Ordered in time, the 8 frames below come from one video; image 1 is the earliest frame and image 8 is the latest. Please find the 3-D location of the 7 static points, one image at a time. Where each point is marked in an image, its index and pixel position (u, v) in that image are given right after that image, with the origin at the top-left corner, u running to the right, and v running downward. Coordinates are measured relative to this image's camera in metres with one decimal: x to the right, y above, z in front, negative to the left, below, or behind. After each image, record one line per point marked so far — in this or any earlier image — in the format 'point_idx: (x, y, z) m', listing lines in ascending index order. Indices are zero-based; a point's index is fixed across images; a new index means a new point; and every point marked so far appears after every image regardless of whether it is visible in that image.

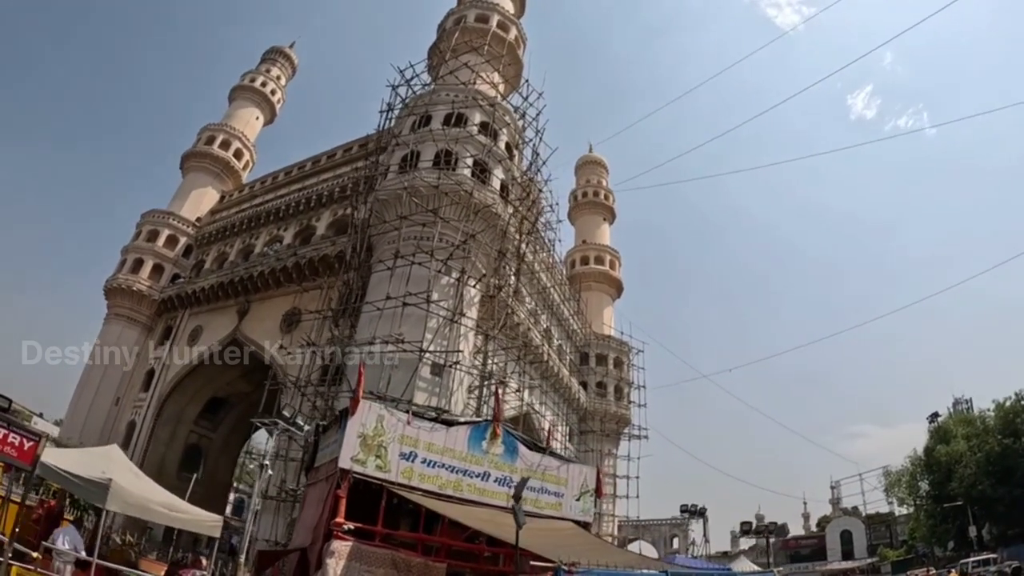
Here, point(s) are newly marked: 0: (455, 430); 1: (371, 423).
0: (-1.3, -3.1, +13.8) m
1: (-3.0, -2.8, +13.0) m
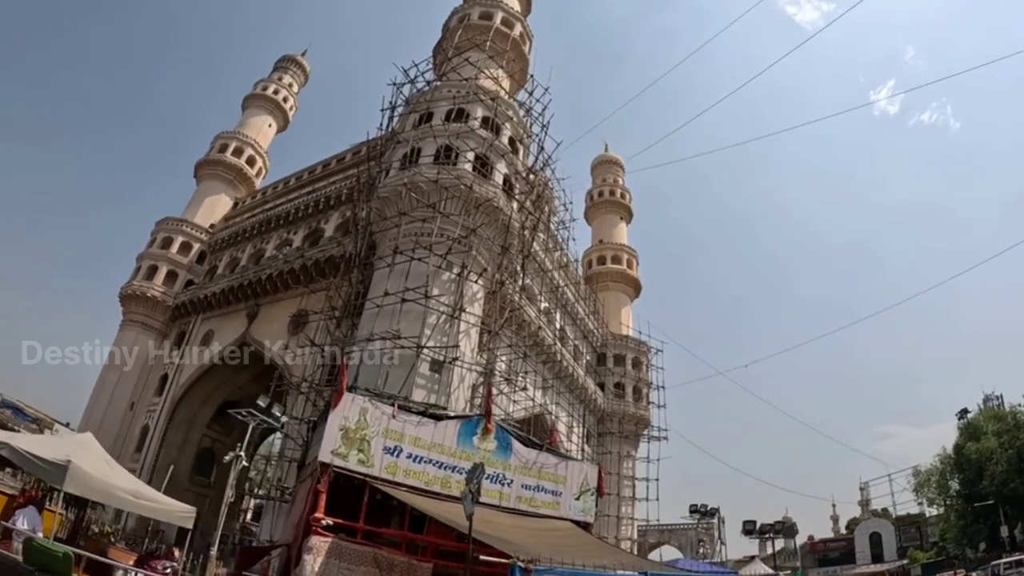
0: (-1.5, -2.9, +13.4) m
1: (-3.2, -2.6, +12.7) m
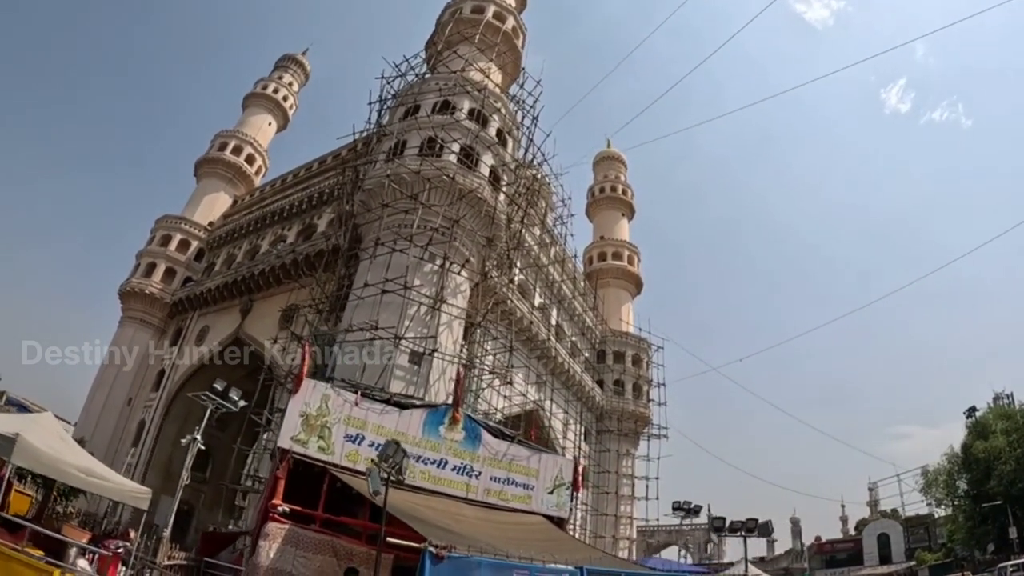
0: (-2.2, -2.6, +13.2) m
1: (-3.9, -2.3, +12.5) m
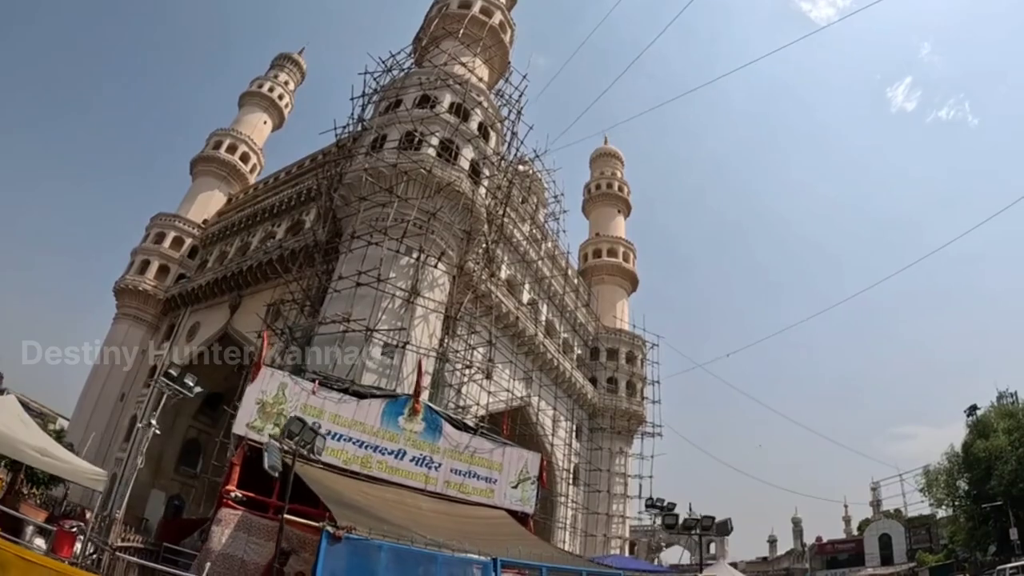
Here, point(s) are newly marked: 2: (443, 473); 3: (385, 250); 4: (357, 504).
0: (-3.0, -2.4, +13.2) m
1: (-4.8, -2.0, +12.5) m
2: (-1.5, -3.9, +13.3) m
3: (-3.9, +1.2, +20.0) m
4: (-2.7, -3.7, +10.6) m
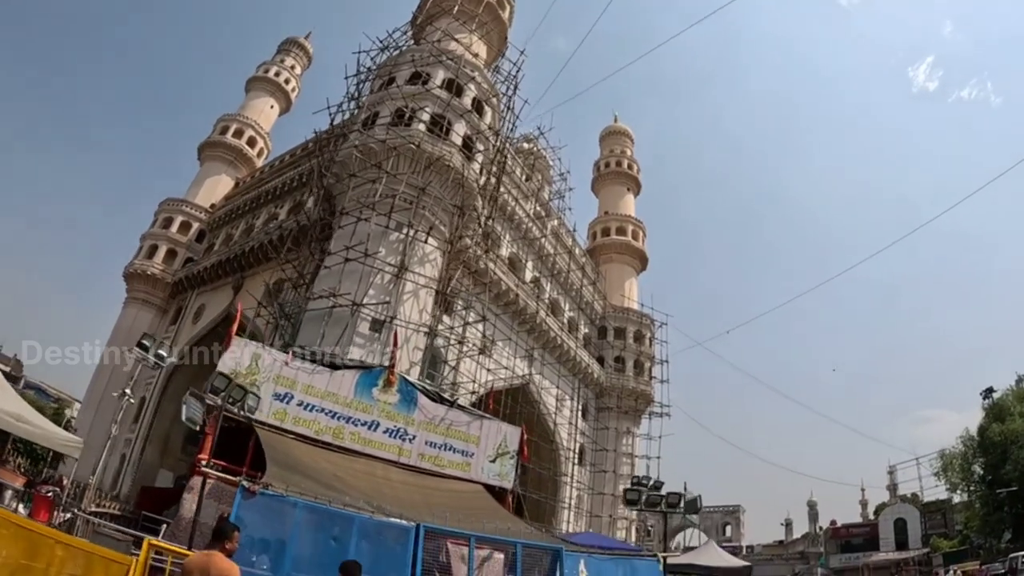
0: (-3.6, -1.8, +13.1) m
1: (-5.3, -1.5, +12.5) m
2: (-2.0, -3.3, +13.2) m
3: (-4.3, +2.0, +20.0) m
4: (-3.3, -3.1, +10.6) m
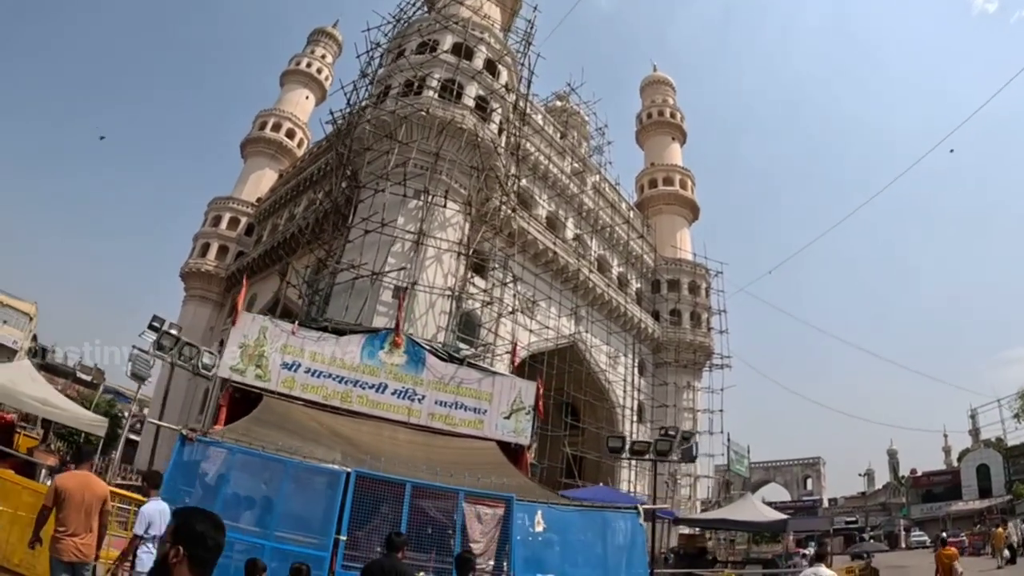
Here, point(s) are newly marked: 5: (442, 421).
0: (-3.5, -1.1, +13.3) m
1: (-5.3, -0.9, +12.8) m
2: (-1.8, -2.4, +13.3) m
3: (-3.8, +2.9, +20.0) m
4: (-3.3, -2.5, +10.8) m
5: (-1.5, -2.8, +13.3) m
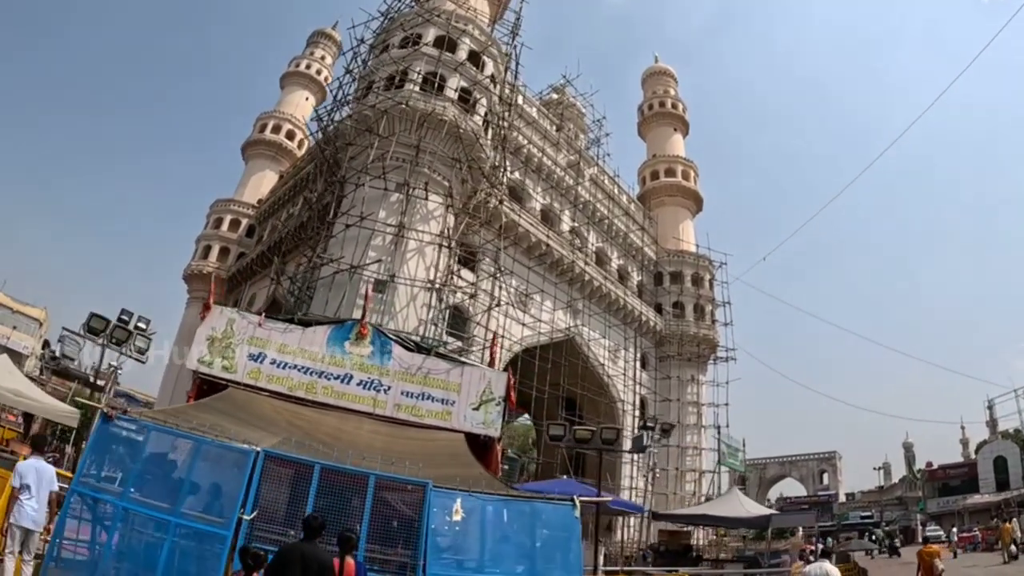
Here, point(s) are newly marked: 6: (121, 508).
0: (-4.2, -0.9, +13.2) m
1: (-6.0, -0.8, +12.7) m
2: (-2.5, -2.2, +13.1) m
3: (-4.4, +3.0, +19.9) m
4: (-4.1, -2.3, +10.6) m
5: (-2.1, -2.6, +13.1) m
6: (-4.4, -2.4, +7.1) m
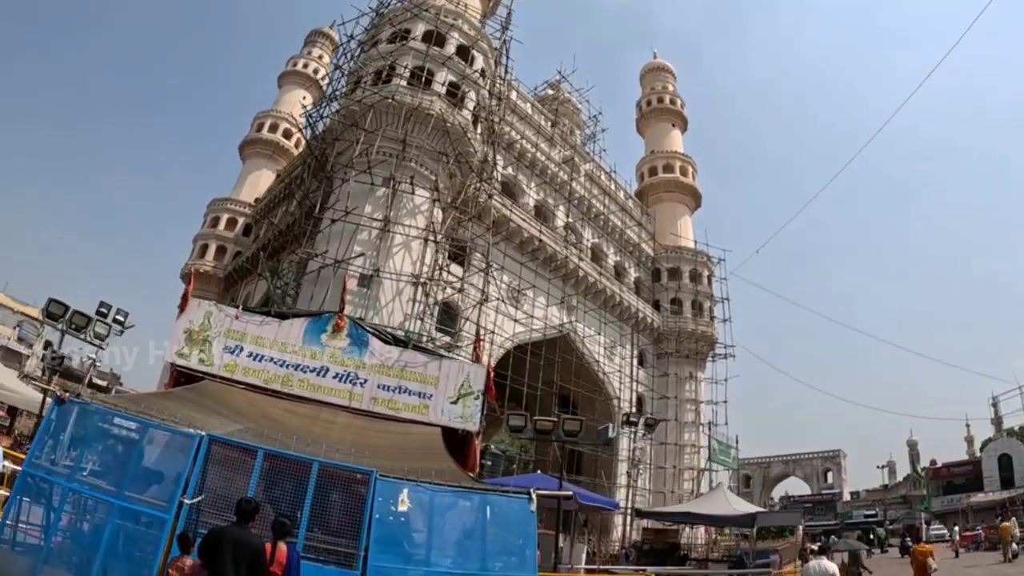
0: (-4.6, -0.8, +13.0) m
1: (-6.5, -0.7, +12.6) m
2: (-2.9, -2.1, +12.9) m
3: (-4.8, +3.2, +19.8) m
4: (-4.5, -2.2, +10.5) m
5: (-2.6, -2.4, +12.9) m
6: (-4.9, -2.3, +6.9) m
